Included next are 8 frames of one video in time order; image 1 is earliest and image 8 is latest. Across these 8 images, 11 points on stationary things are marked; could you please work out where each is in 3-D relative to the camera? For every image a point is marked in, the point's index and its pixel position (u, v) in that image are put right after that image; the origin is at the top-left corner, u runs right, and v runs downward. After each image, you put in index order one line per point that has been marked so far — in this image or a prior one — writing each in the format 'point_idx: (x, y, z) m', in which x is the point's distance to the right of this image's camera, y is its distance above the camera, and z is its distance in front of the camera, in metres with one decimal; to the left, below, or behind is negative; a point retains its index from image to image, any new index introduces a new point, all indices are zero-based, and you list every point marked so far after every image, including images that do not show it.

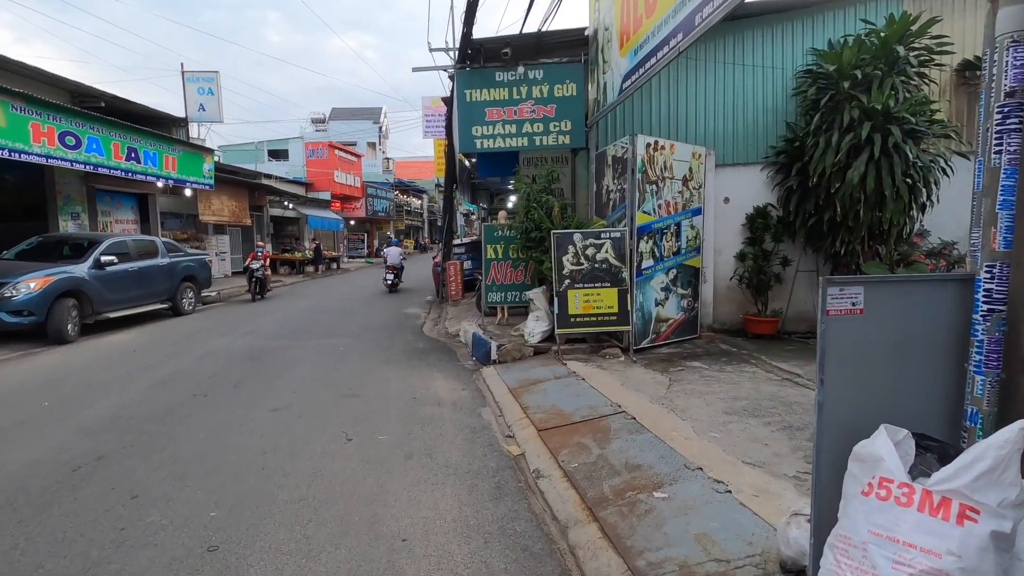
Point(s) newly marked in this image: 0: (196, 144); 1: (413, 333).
0: (-9.4, +4.3, +15.8) m
1: (-1.9, -0.9, +10.1) m
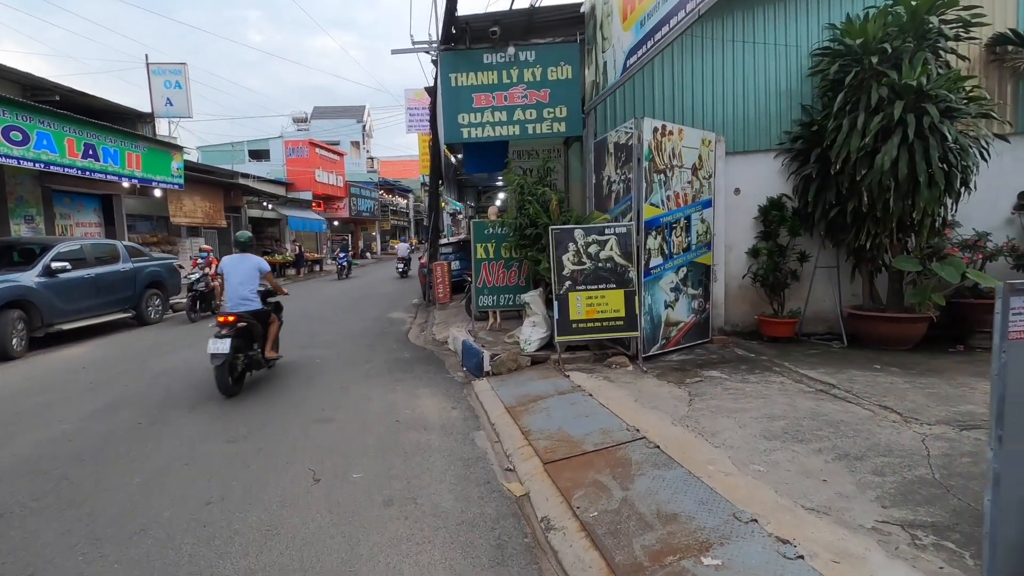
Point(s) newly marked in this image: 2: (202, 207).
0: (-9.8, +4.1, +14.8) m
1: (-2.0, -0.9, +9.3) m
2: (-11.4, +3.0, +19.4) m
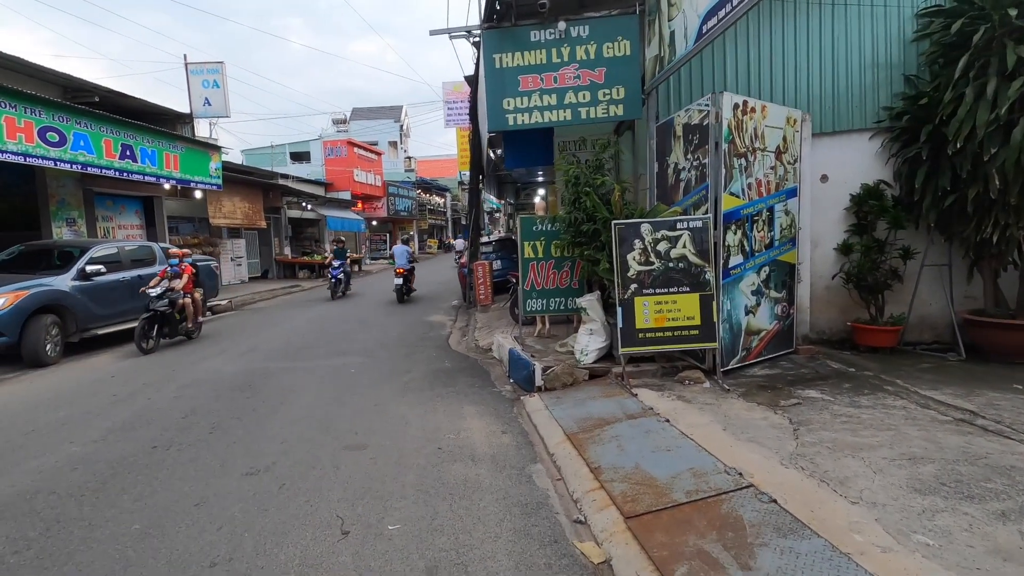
0: (-8.6, +4.0, +14.7) m
1: (-1.2, -1.0, +8.6) m
2: (-9.9, +2.9, +19.3) m
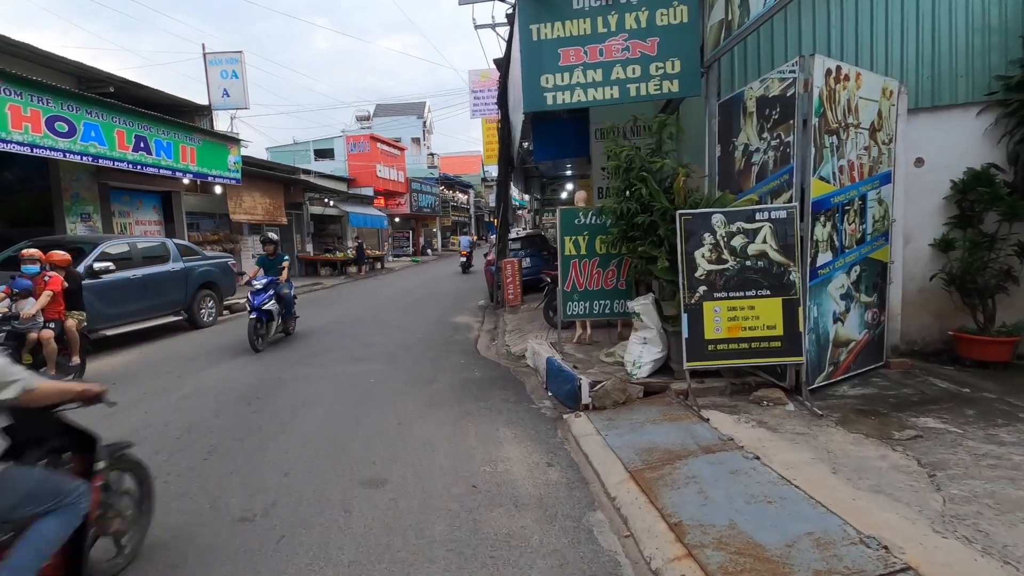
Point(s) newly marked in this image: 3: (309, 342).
0: (-7.8, +4.1, +14.1) m
1: (-0.7, -1.0, +7.8) m
2: (-8.9, +3.0, +18.8) m
3: (-3.4, -0.9, +8.9) m
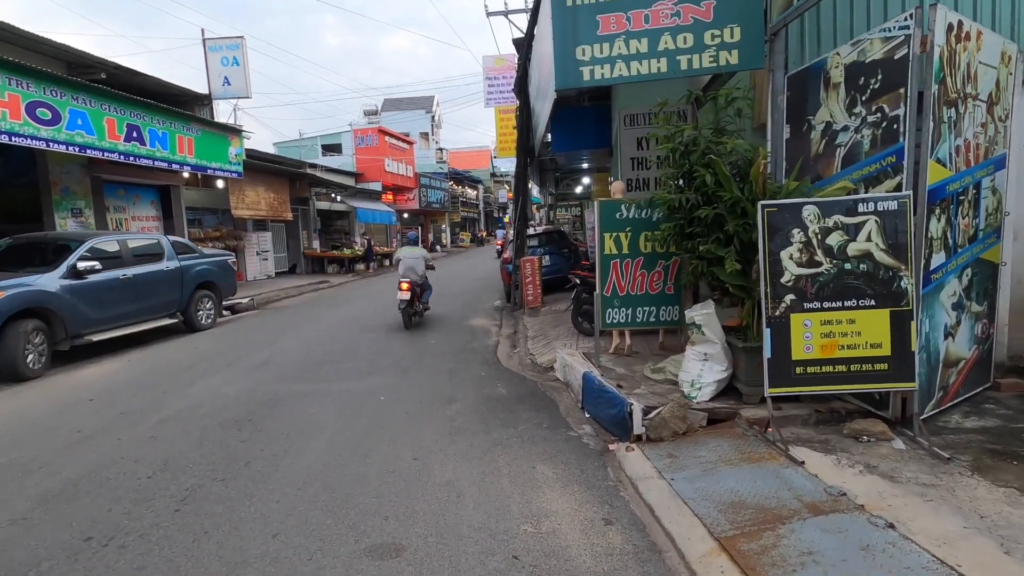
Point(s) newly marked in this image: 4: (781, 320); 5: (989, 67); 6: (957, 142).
0: (-7.4, +4.1, +13.4) m
1: (-0.4, -1.0, +7.0) m
2: (-8.4, +3.1, +18.1) m
3: (-3.1, -0.9, +8.1) m
4: (+1.9, -0.2, +3.7) m
5: (+3.7, +1.7, +4.1) m
6: (+3.3, +1.1, +3.9) m
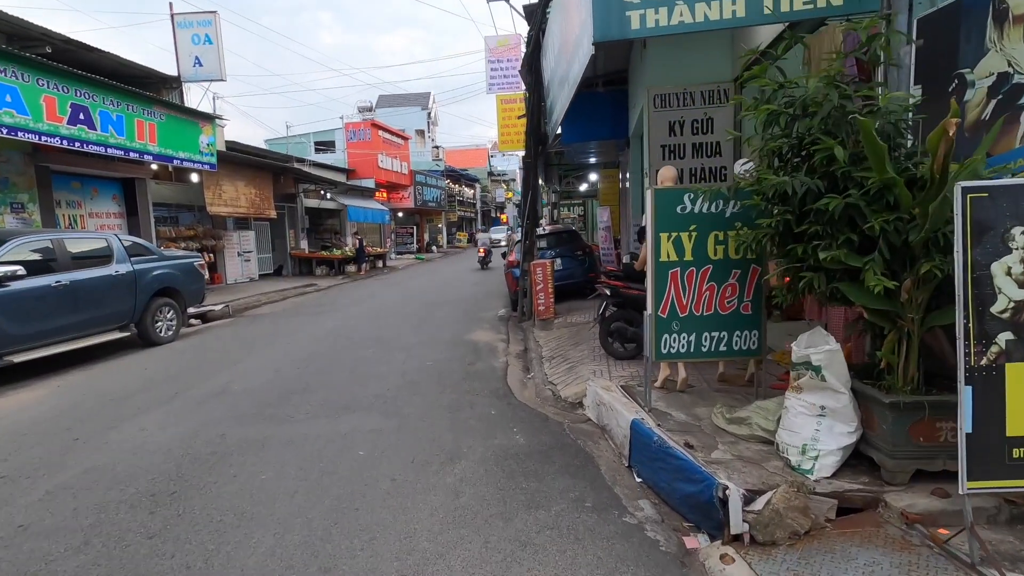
0: (-7.2, +4.0, +11.9) m
1: (-0.2, -1.2, +5.6) m
2: (-8.3, +2.9, +16.6) m
3: (-2.9, -1.1, +6.7) m
4: (+2.1, -0.4, +2.3) m
5: (+3.9, +1.6, +2.7) m
6: (+3.5, +0.9, +2.5) m
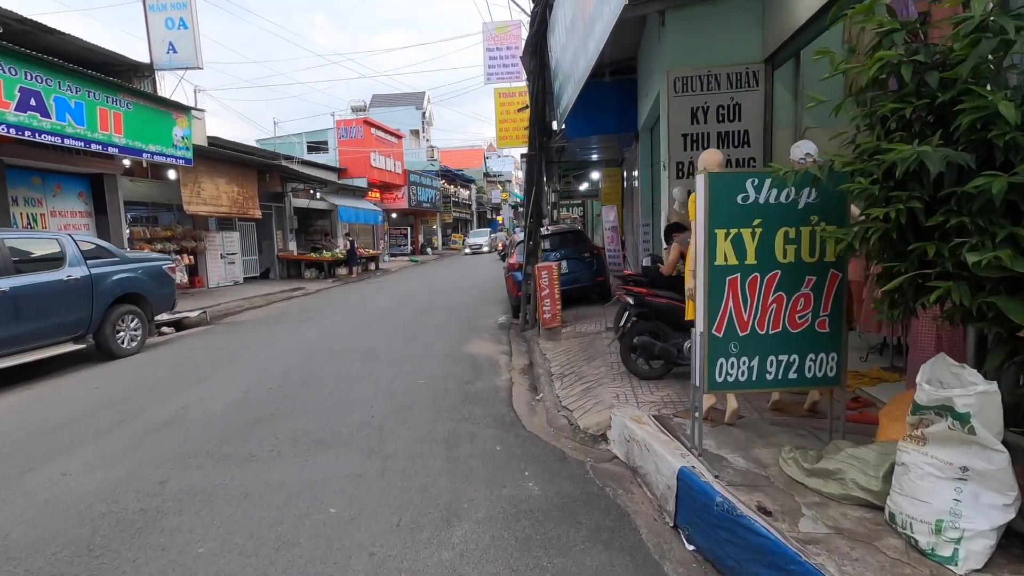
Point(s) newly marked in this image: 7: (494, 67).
0: (-7.2, +3.9, +10.9) m
1: (-0.1, -1.2, +4.7) m
2: (-8.3, +2.8, +15.6) m
3: (-2.8, -1.2, +5.7) m
4: (+2.2, -0.4, +1.4) m
5: (+4.0, +1.5, +1.8) m
6: (+3.6, +0.9, +1.6) m
7: (-0.4, +5.3, +12.6) m
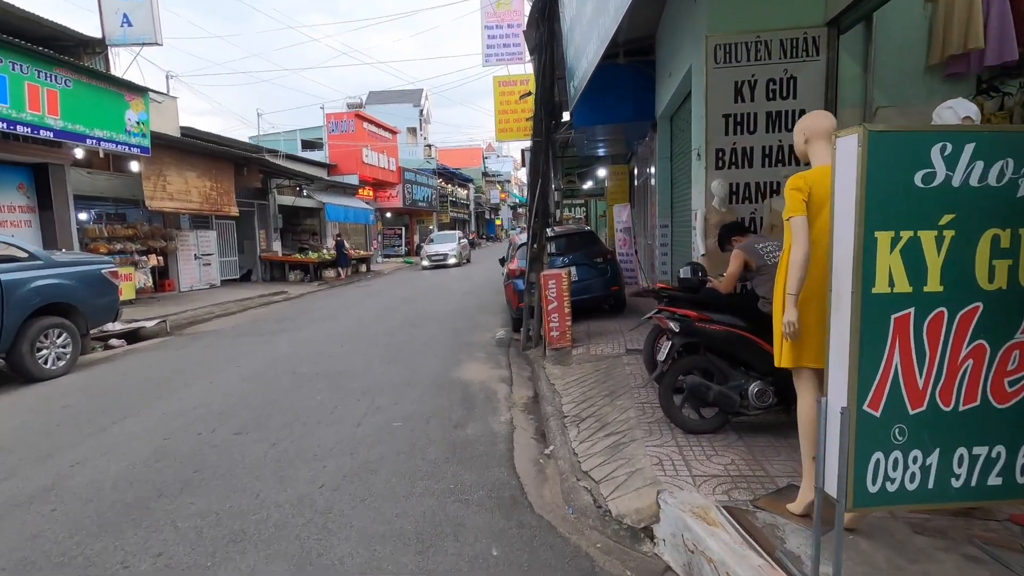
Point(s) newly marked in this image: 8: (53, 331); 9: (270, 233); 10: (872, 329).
0: (-7.2, +3.8, +9.5) m
1: (-0.1, -1.4, +3.3) m
2: (-8.3, +2.7, +14.2) m
3: (-2.8, -1.3, +4.4) m
4: (+2.2, -0.6, +0.1) m
5: (+4.0, +1.3, +0.5) m
6: (+3.6, +0.7, +0.2) m
7: (-0.4, +5.1, +11.3) m
8: (-6.1, -0.6, +7.1) m
9: (-8.9, +2.0, +19.3) m
10: (+1.3, -0.1, +1.9) m
